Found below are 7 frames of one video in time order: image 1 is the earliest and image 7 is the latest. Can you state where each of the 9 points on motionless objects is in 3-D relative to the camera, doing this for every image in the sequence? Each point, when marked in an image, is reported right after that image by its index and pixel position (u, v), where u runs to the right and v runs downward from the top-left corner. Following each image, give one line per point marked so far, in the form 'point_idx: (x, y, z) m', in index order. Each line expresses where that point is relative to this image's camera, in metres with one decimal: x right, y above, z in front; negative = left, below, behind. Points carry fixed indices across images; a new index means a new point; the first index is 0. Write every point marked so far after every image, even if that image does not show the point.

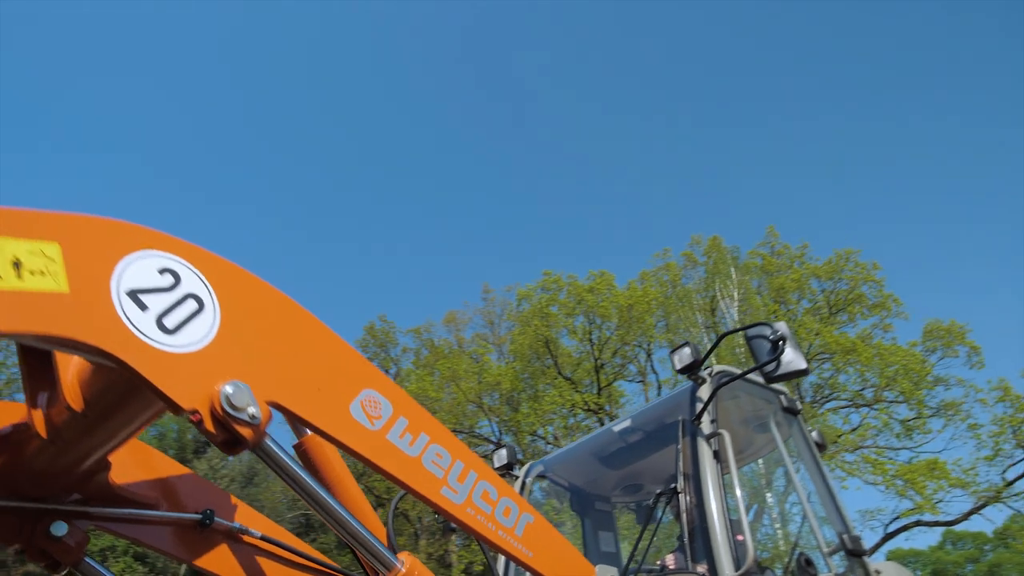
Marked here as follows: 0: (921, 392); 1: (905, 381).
0: (+9.3, -2.0, +17.4) m
1: (+8.9, -1.7, +17.4) m
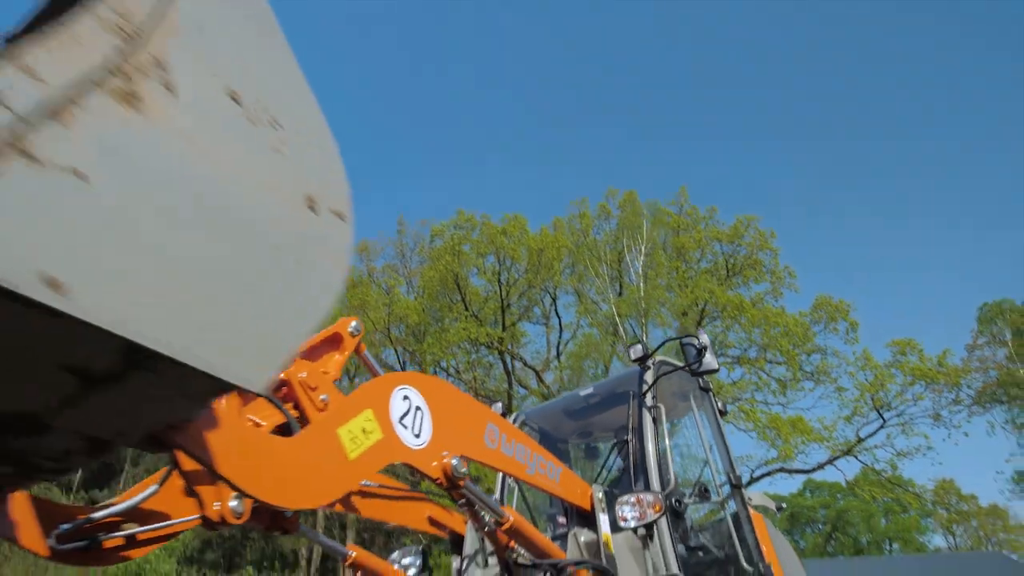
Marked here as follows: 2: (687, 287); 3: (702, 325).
0: (+6.7, -1.5, +18.4) m
1: (+6.4, -1.2, +18.3) m
2: (+4.3, +0.1, +19.5) m
3: (+4.7, -0.9, +19.6) m
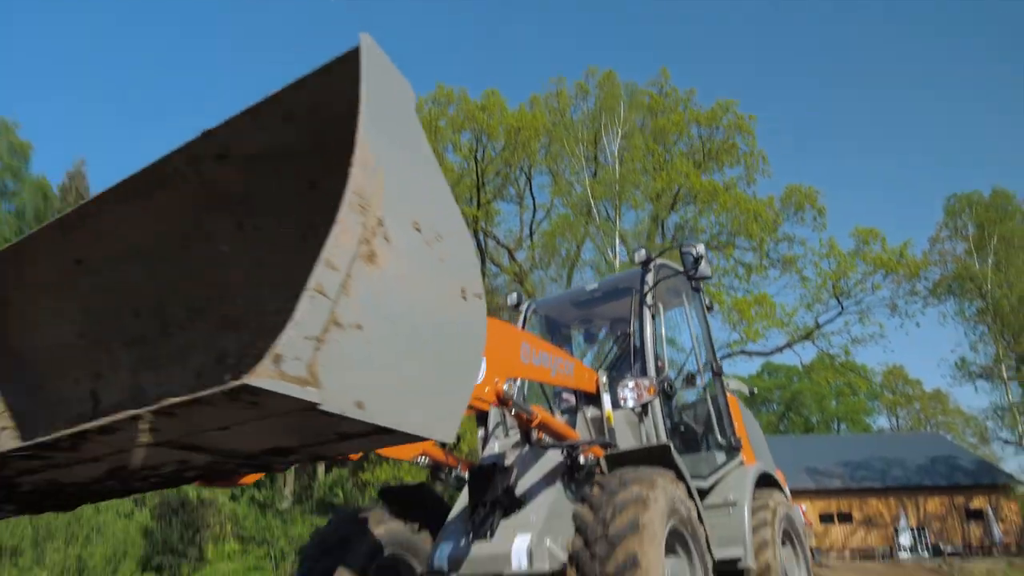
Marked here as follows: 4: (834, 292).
0: (+6.1, +1.2, +18.8) m
1: (+5.8, +1.5, +18.6) m
2: (+3.7, +3.0, +19.5) m
3: (+4.1, +2.1, +19.8) m
4: (+7.4, 0.0, +17.7) m
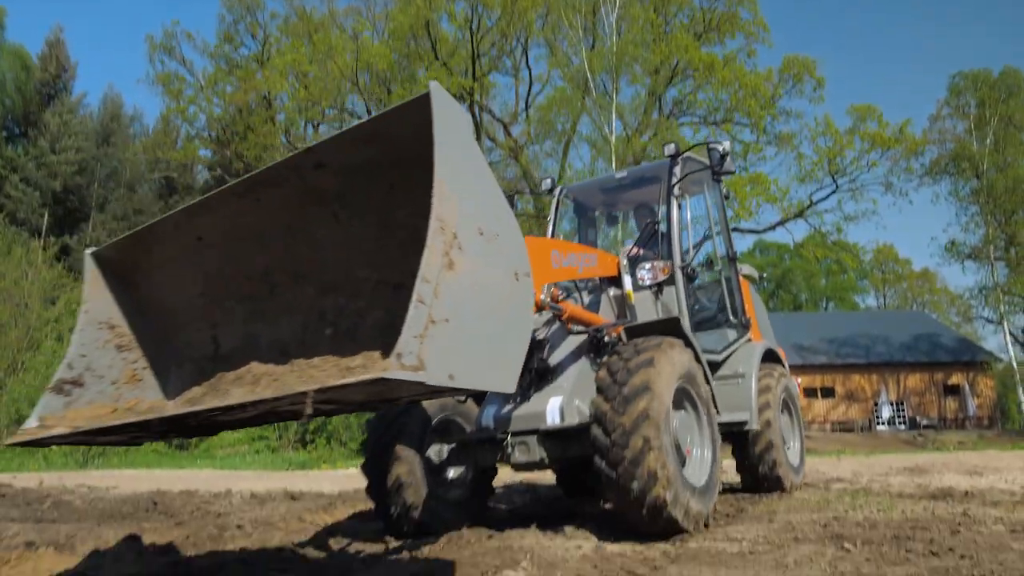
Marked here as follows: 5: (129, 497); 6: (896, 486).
0: (+6.1, +4.1, +18.4) m
1: (+5.7, +4.4, +18.2) m
2: (+3.7, +6.0, +18.9) m
3: (+4.0, +5.1, +19.3) m
4: (+7.3, +2.7, +17.6) m
5: (-2.7, -1.5, +5.4) m
6: (+3.0, -1.6, +6.0) m
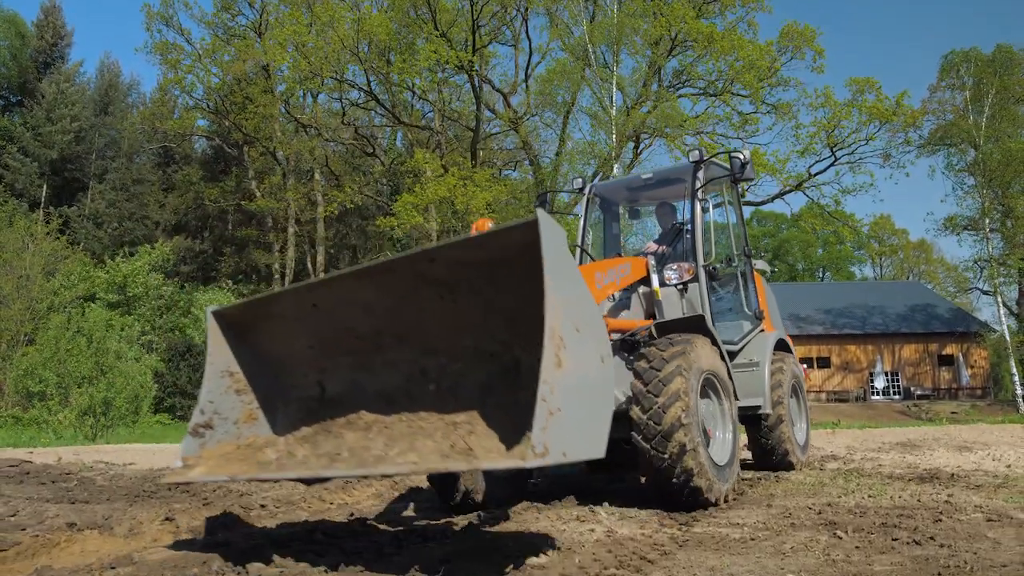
0: (+6.1, +4.8, +18.4) m
1: (+5.7, +5.0, +18.2) m
2: (+3.7, +6.7, +18.8) m
3: (+4.0, +5.8, +19.2) m
4: (+7.3, +3.4, +17.7) m
5: (-2.6, -1.4, +5.6) m
6: (+3.0, -1.4, +6.2) m
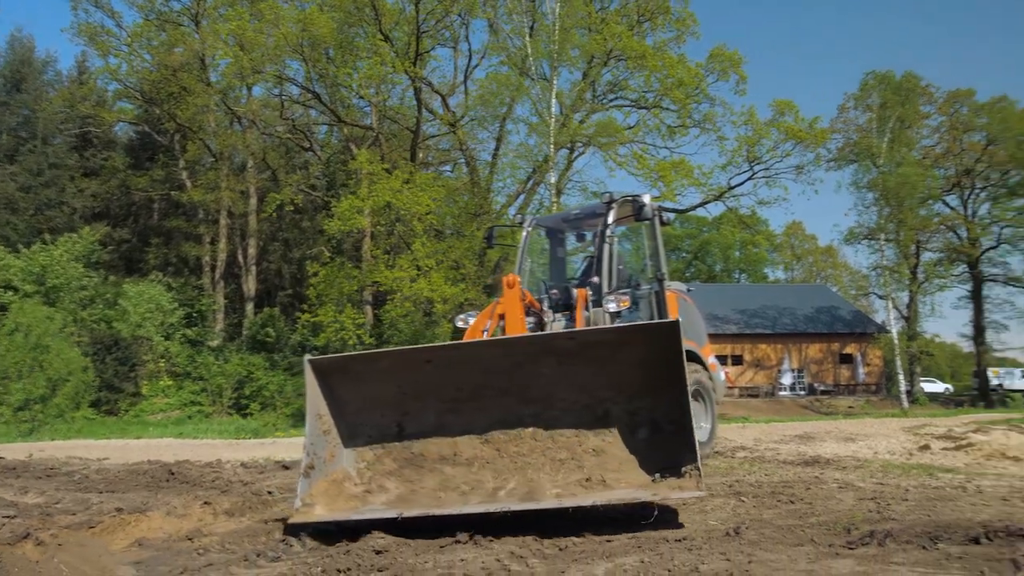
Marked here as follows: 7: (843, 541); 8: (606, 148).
0: (+4.5, +4.7, +19.6) m
1: (+4.2, +5.0, +19.4) m
2: (+2.1, +6.7, +19.8) m
3: (+2.4, +5.8, +20.2) m
4: (+5.8, +3.3, +19.0) m
5: (-3.0, -1.4, +6.1) m
6: (+2.6, -1.6, +7.2) m
7: (+1.6, -1.2, +3.7) m
8: (+2.2, +3.5, +18.9) m
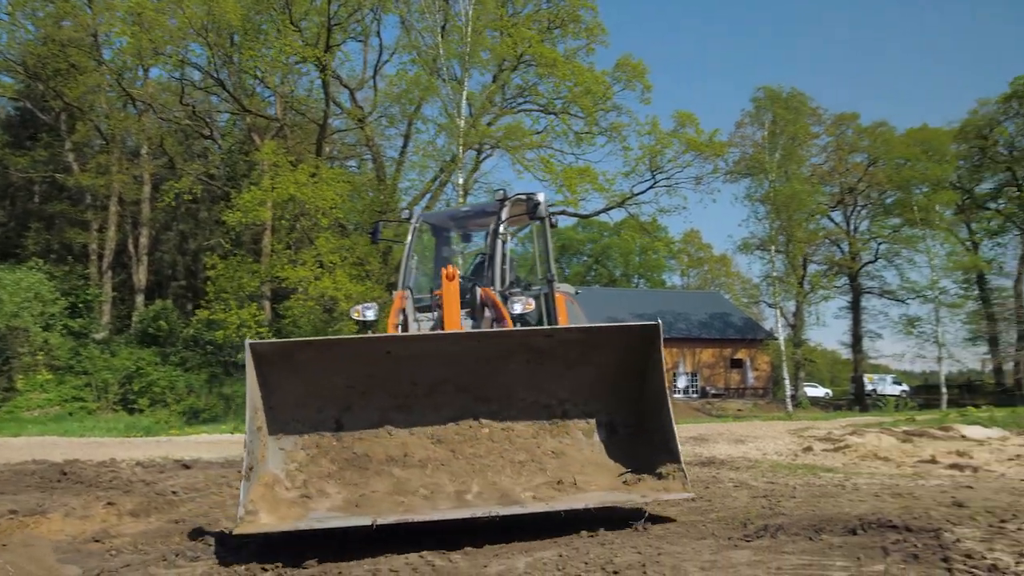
0: (+2.2, +4.6, +20.2) m
1: (+2.0, +4.9, +19.9) m
2: (-0.1, +6.6, +20.0) m
3: (+0.1, +5.7, +20.5) m
4: (+3.5, +3.1, +19.7) m
5: (-3.7, -1.3, +5.8) m
6: (+1.7, -1.7, +7.6) m
7: (+1.2, -1.3, +4.0) m
8: (0.0, +3.4, +19.2) m
